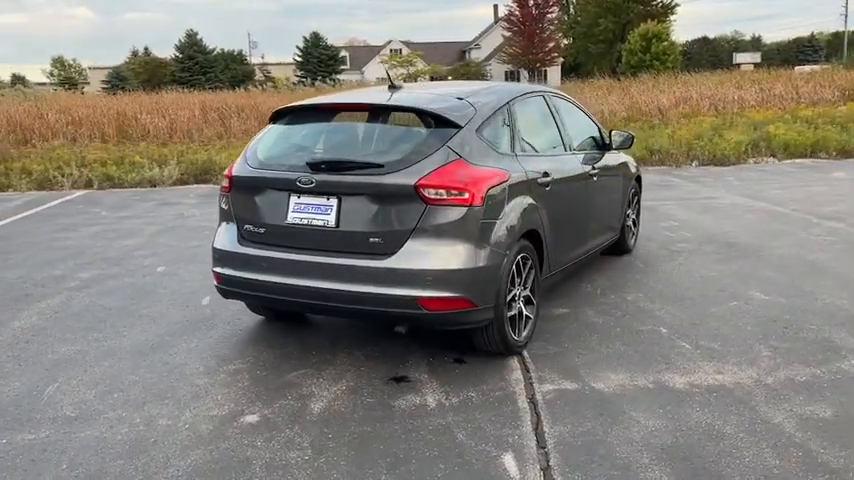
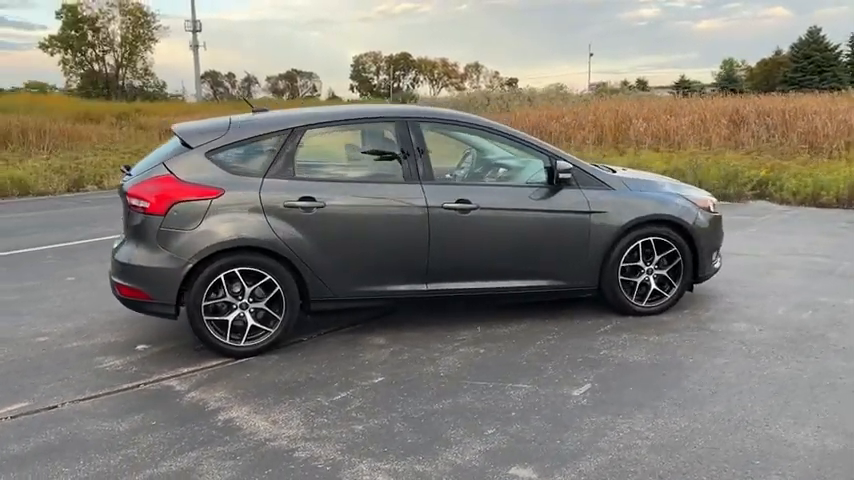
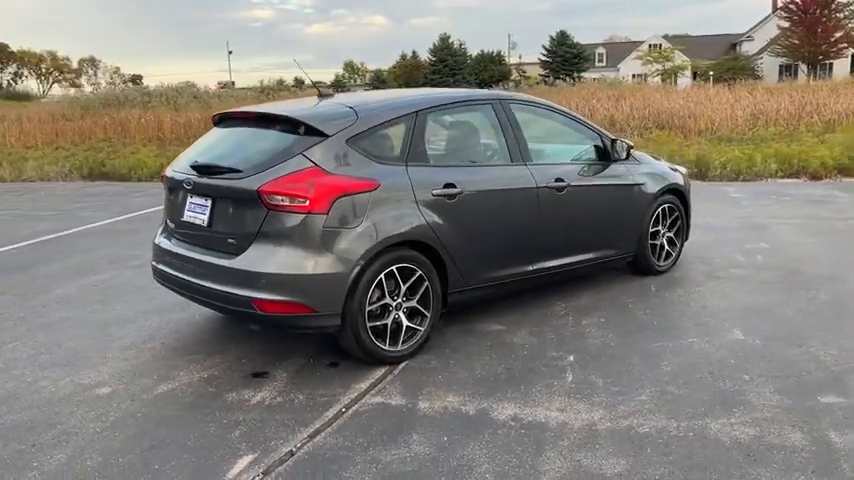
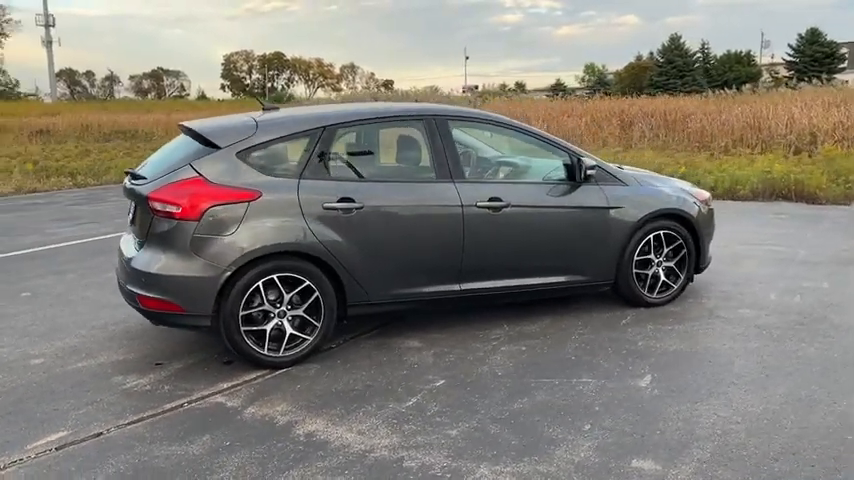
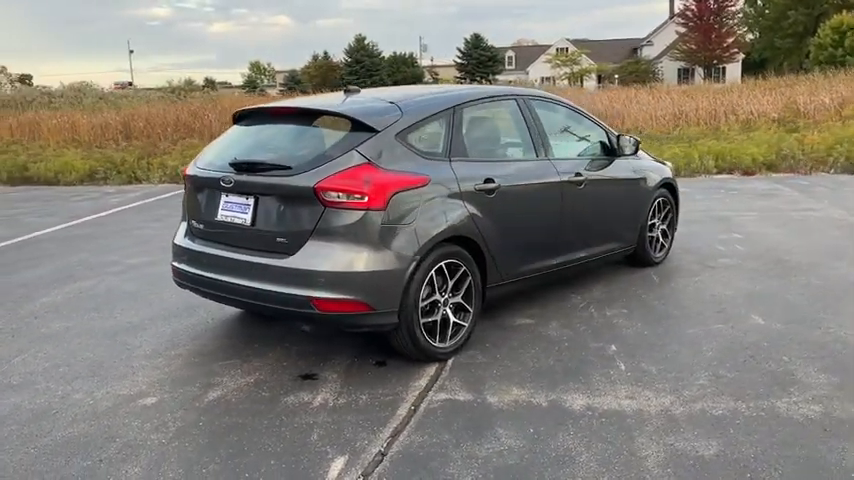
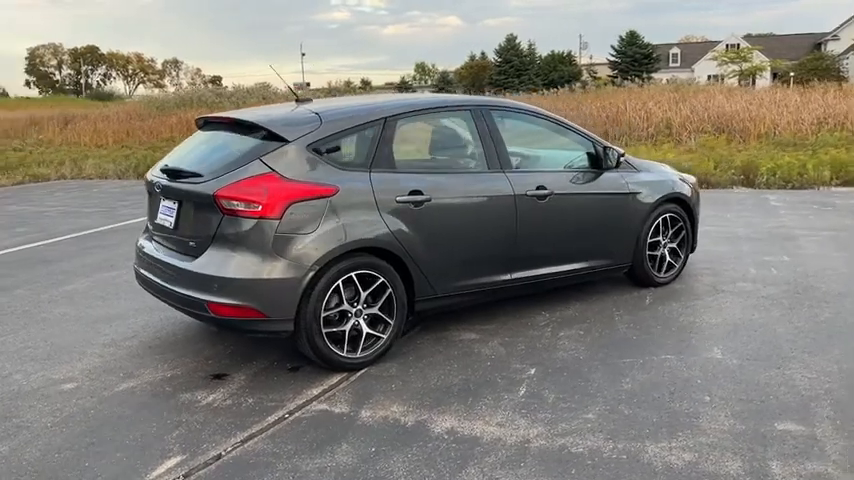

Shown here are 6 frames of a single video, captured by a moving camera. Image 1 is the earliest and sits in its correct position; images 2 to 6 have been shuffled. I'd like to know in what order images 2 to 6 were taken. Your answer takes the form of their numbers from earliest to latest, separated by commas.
5, 3, 6, 4, 2
